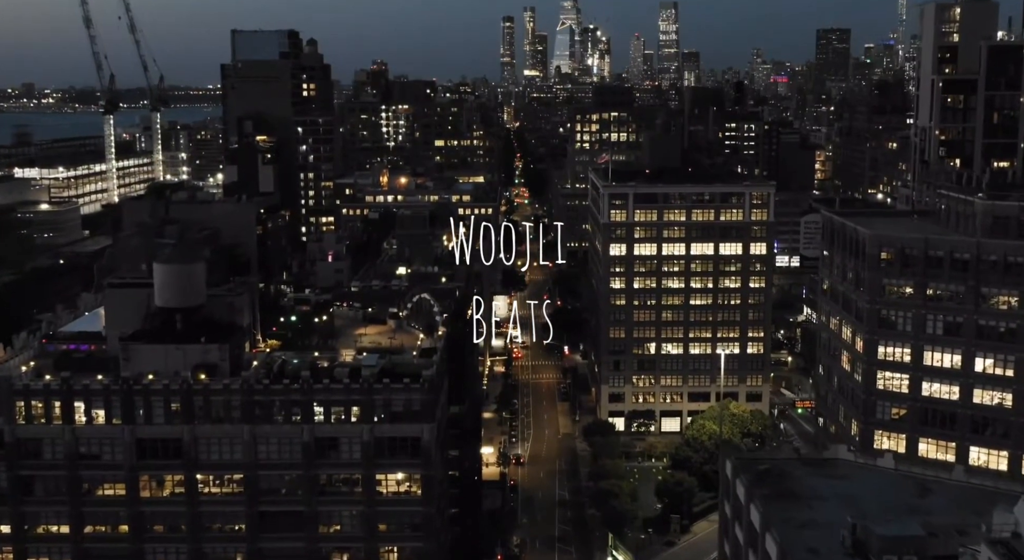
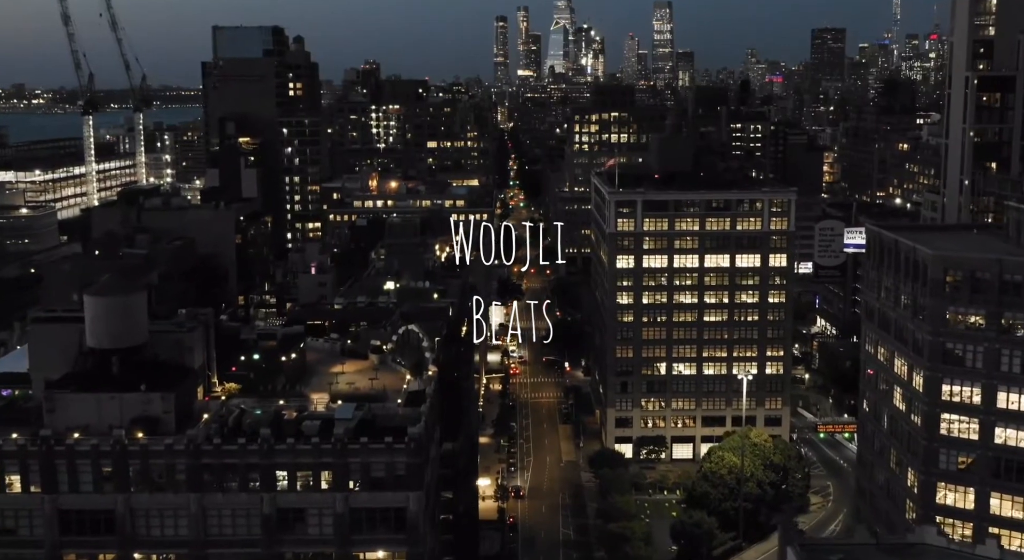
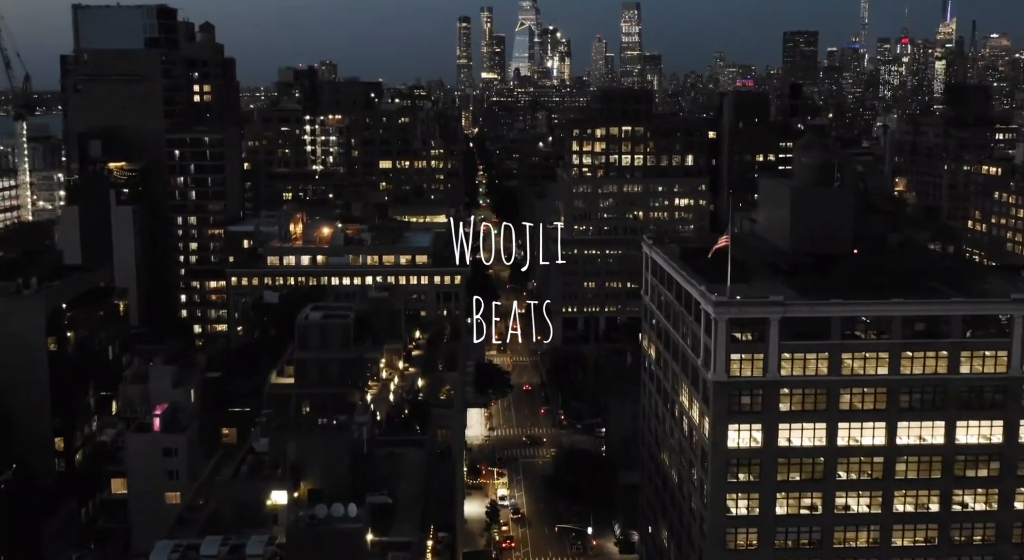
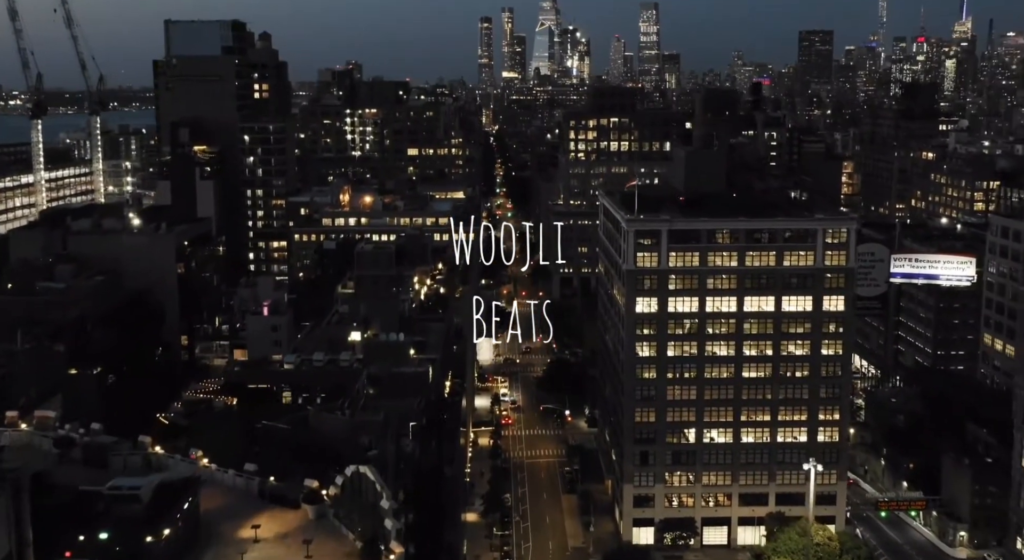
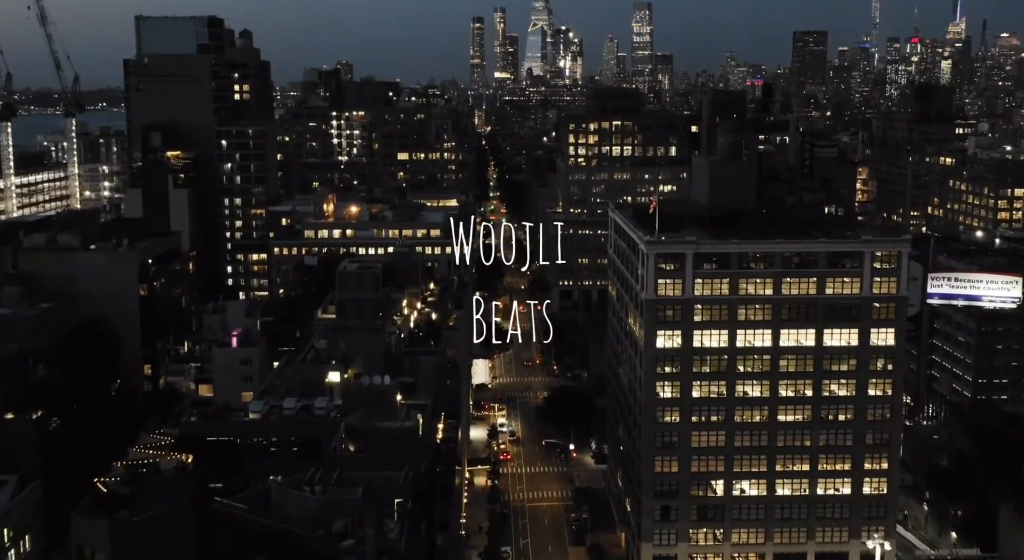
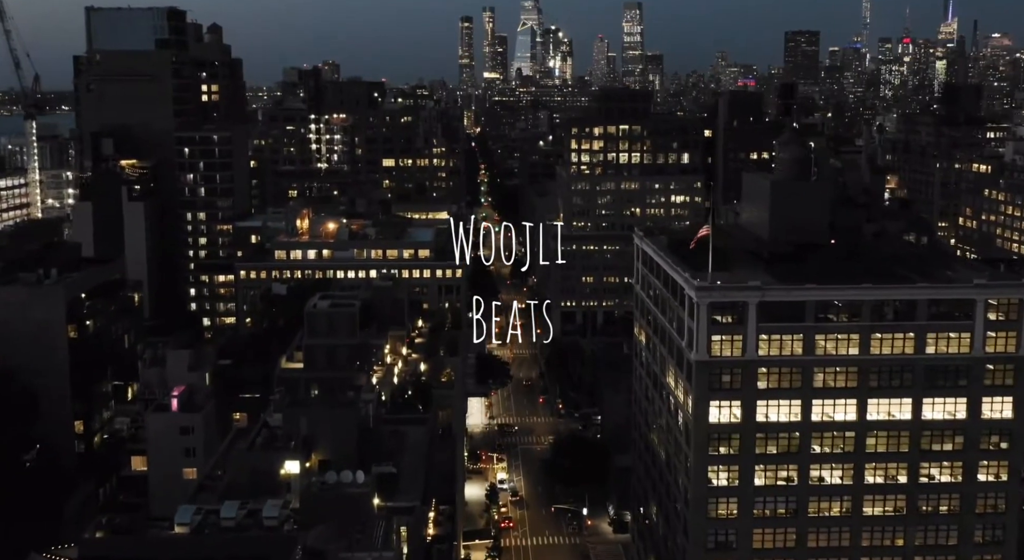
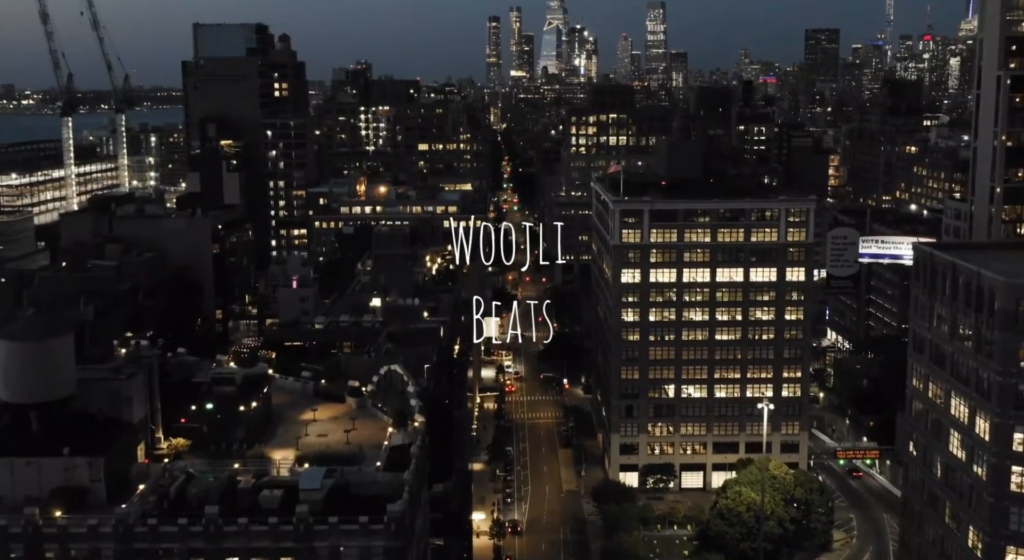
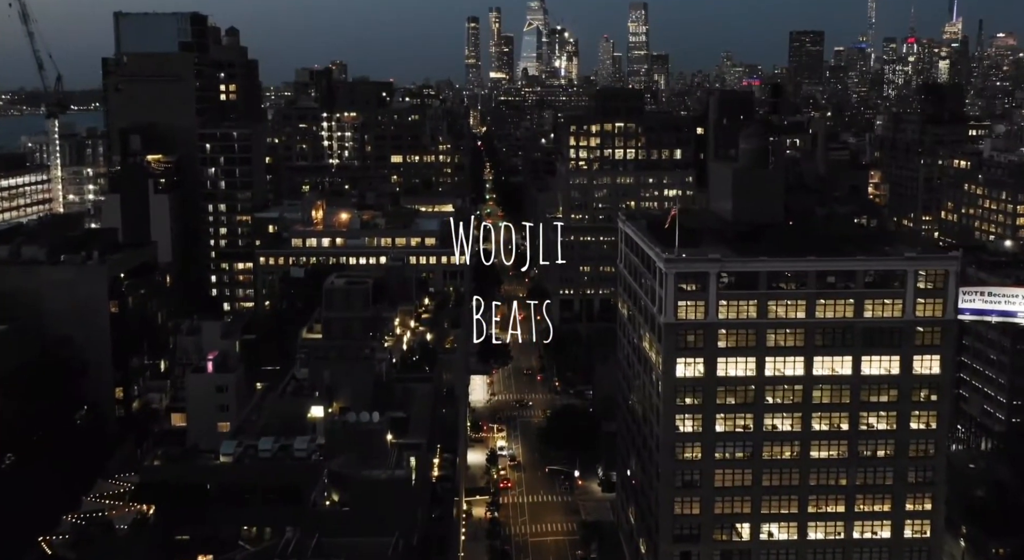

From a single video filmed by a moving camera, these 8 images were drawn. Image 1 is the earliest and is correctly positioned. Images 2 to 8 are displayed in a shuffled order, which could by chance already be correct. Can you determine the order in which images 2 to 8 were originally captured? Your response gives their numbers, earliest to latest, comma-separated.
2, 7, 4, 5, 8, 6, 3
